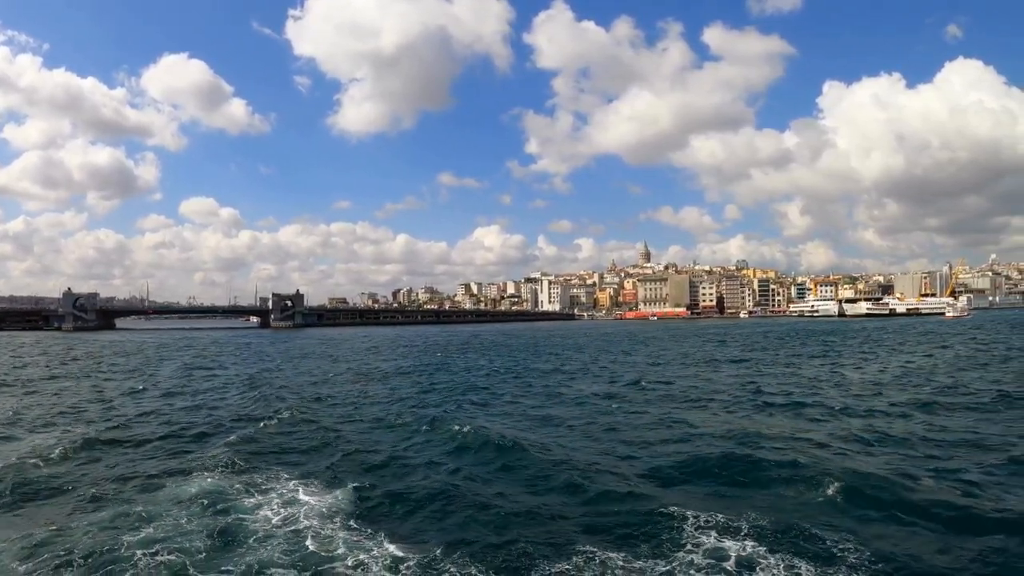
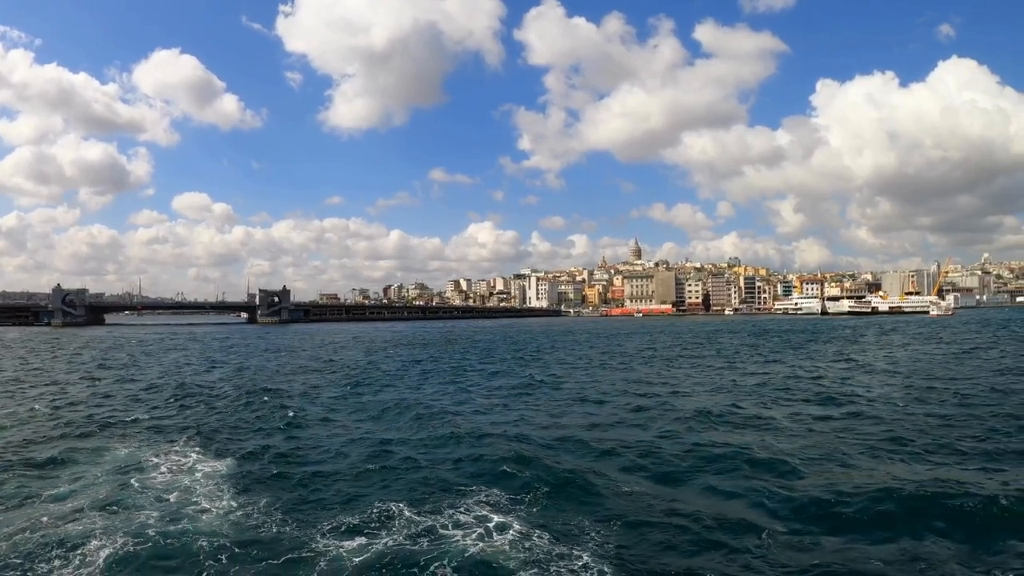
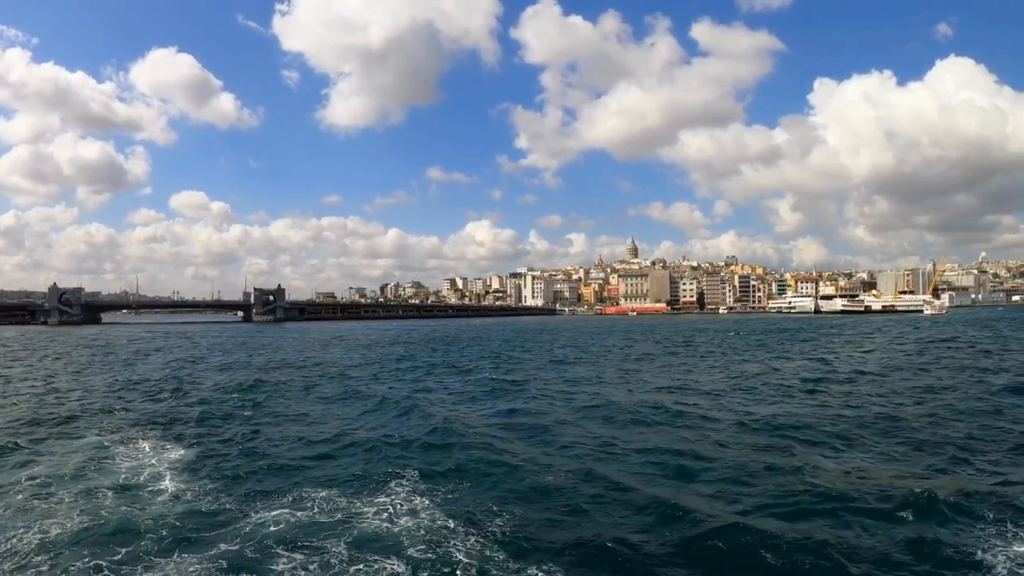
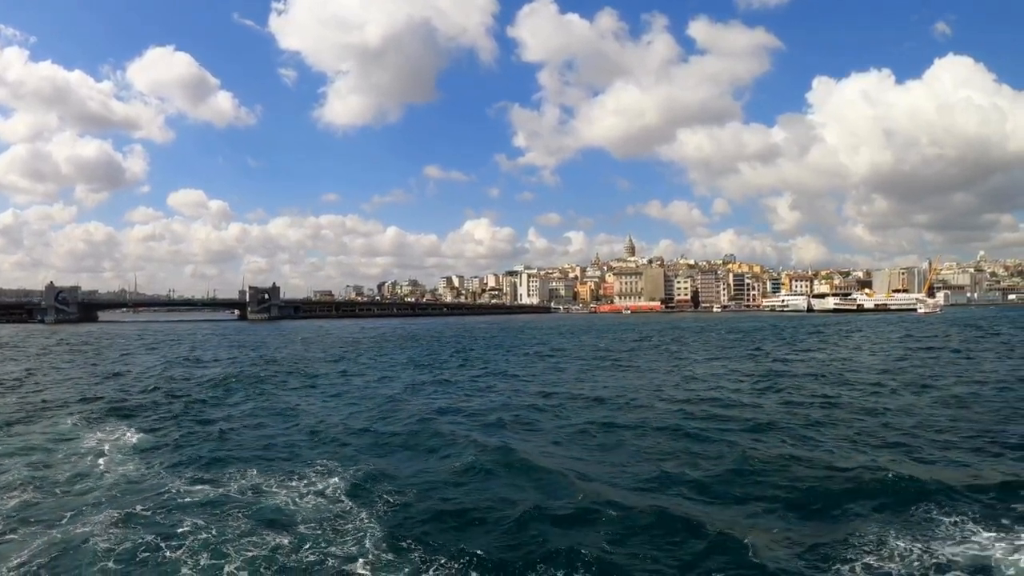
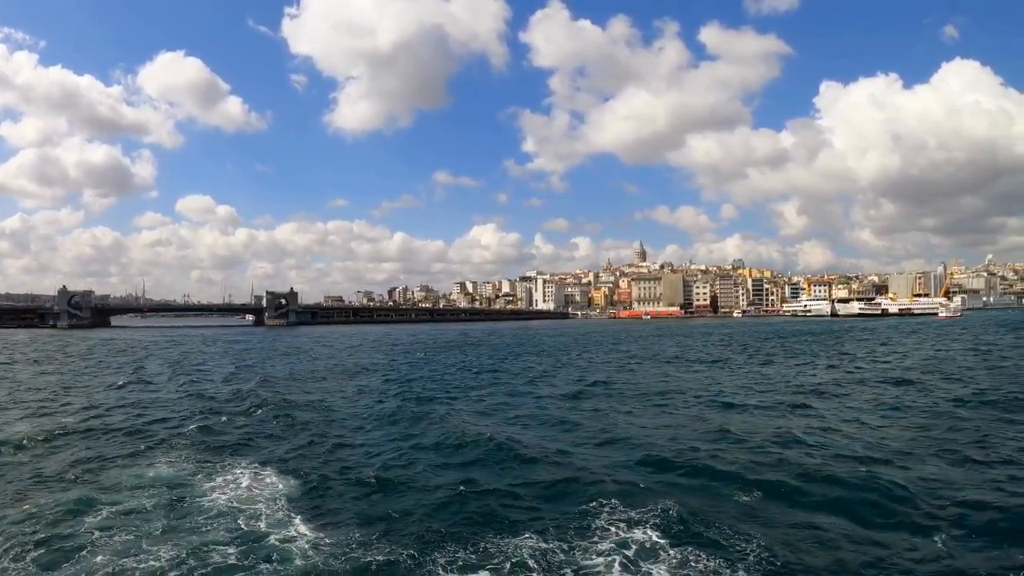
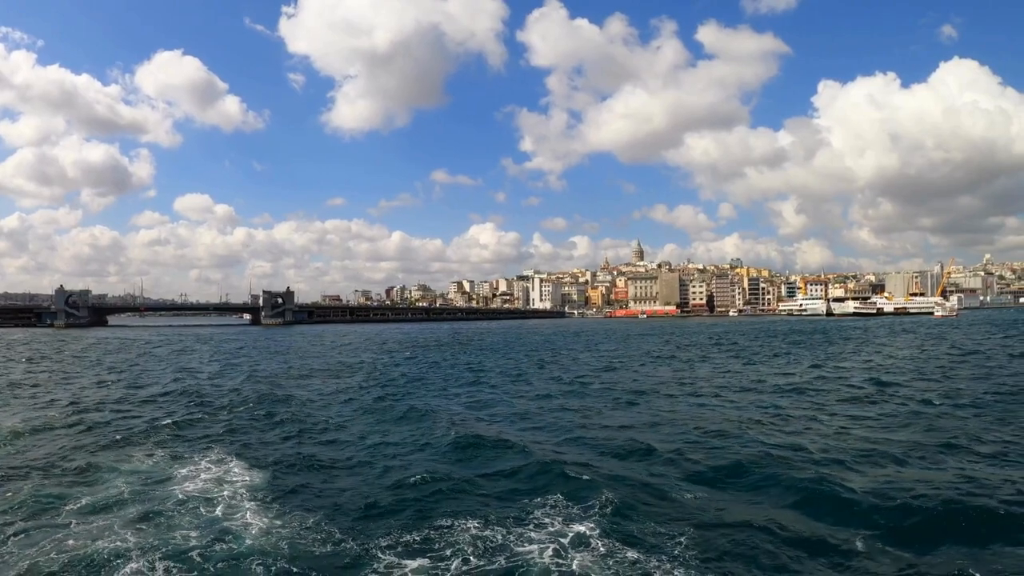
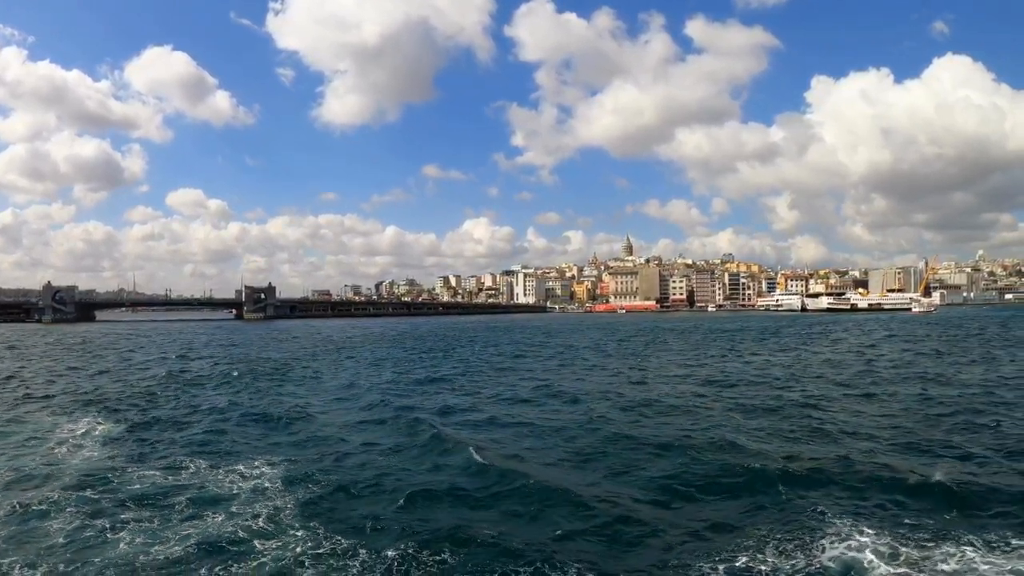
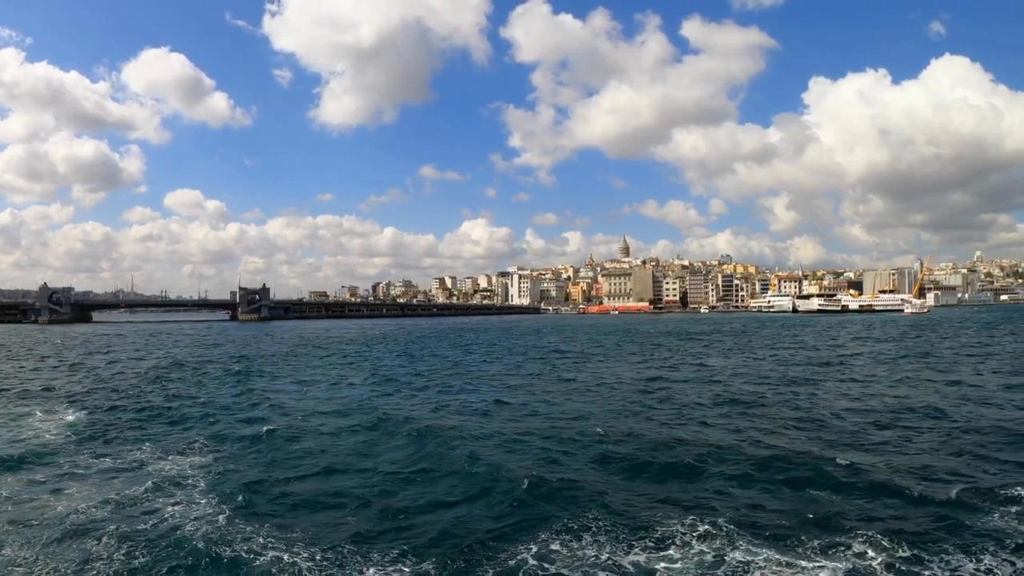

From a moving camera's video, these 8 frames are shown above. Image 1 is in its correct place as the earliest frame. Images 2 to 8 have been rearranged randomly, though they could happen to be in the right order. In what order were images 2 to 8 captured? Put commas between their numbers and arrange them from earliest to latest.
5, 6, 2, 3, 4, 7, 8
